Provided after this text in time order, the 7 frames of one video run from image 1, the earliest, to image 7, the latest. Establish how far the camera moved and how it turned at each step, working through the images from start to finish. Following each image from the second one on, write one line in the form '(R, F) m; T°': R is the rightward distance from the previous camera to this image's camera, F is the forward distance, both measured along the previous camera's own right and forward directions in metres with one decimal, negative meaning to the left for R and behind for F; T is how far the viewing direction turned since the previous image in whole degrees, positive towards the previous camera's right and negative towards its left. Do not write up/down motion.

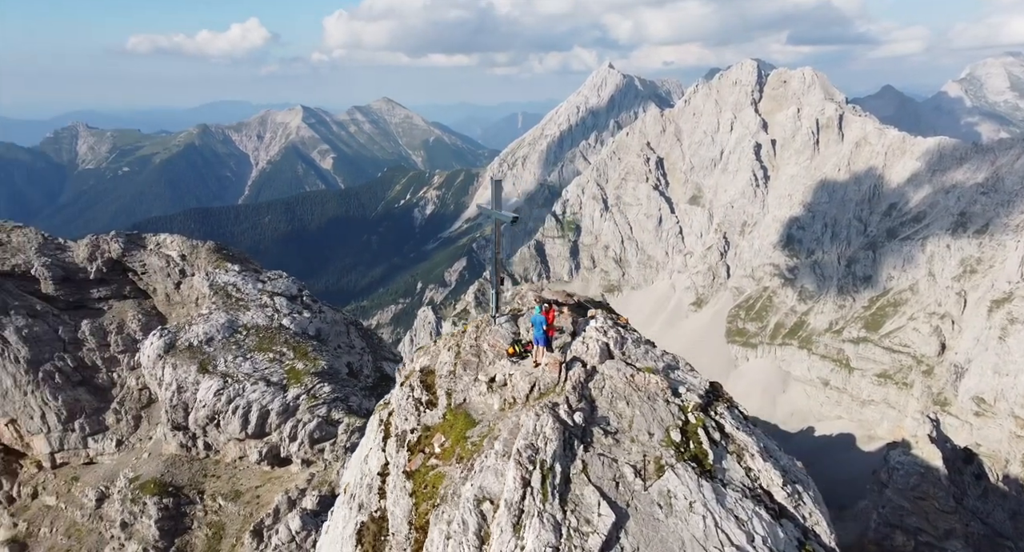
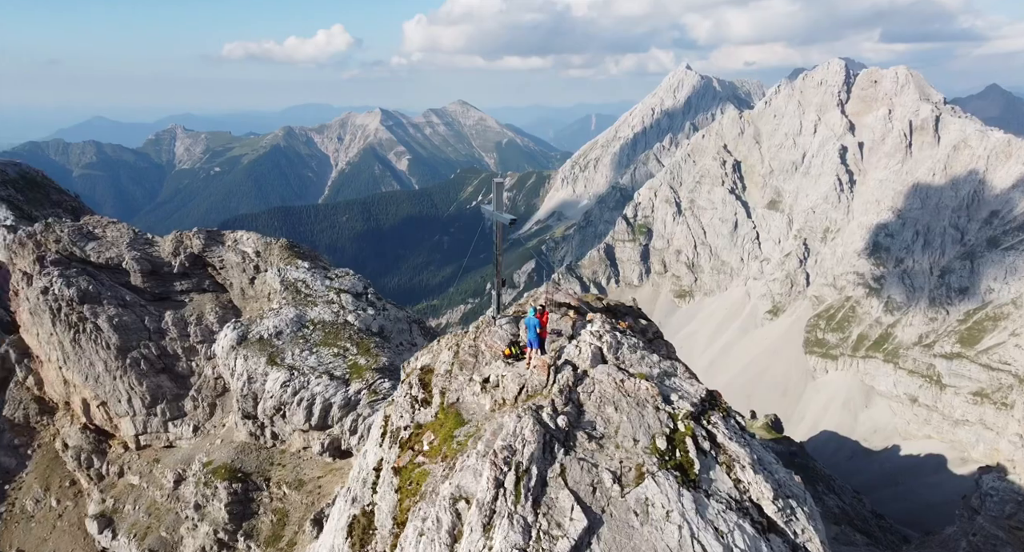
(+1.0, 0.0) m; -5°
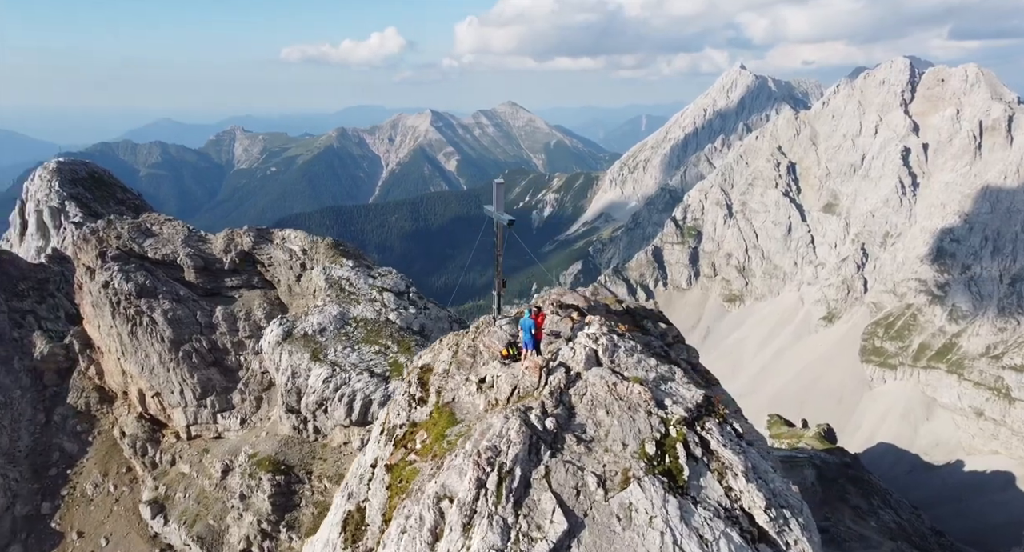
(+0.7, 0.0) m; -3°
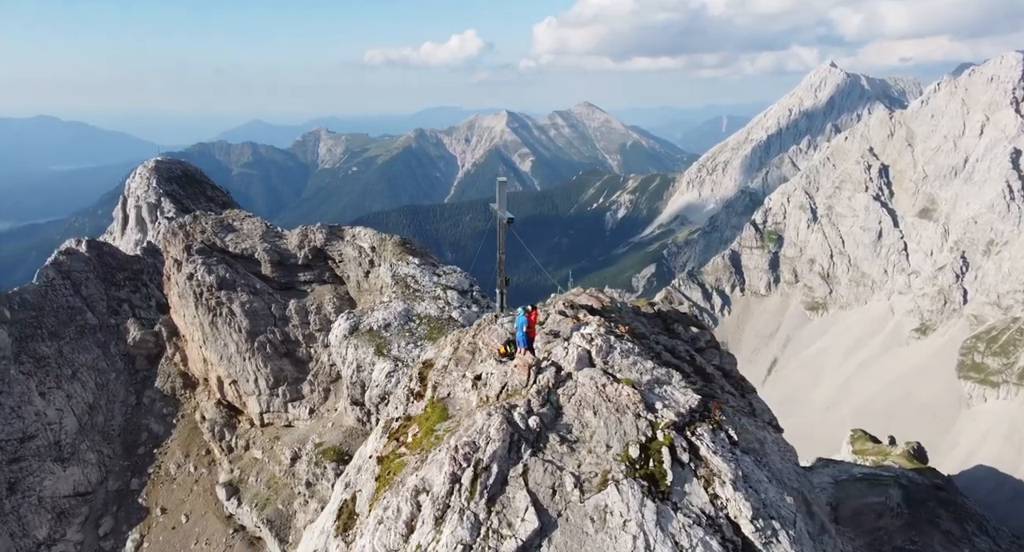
(+1.0, 0.0) m; -5°
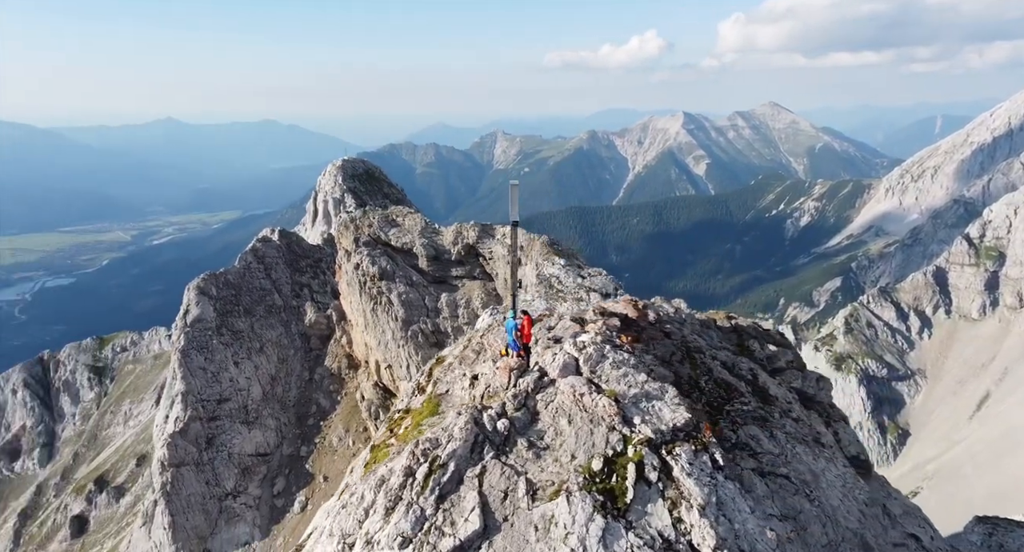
(+2.2, +0.1) m; -12°
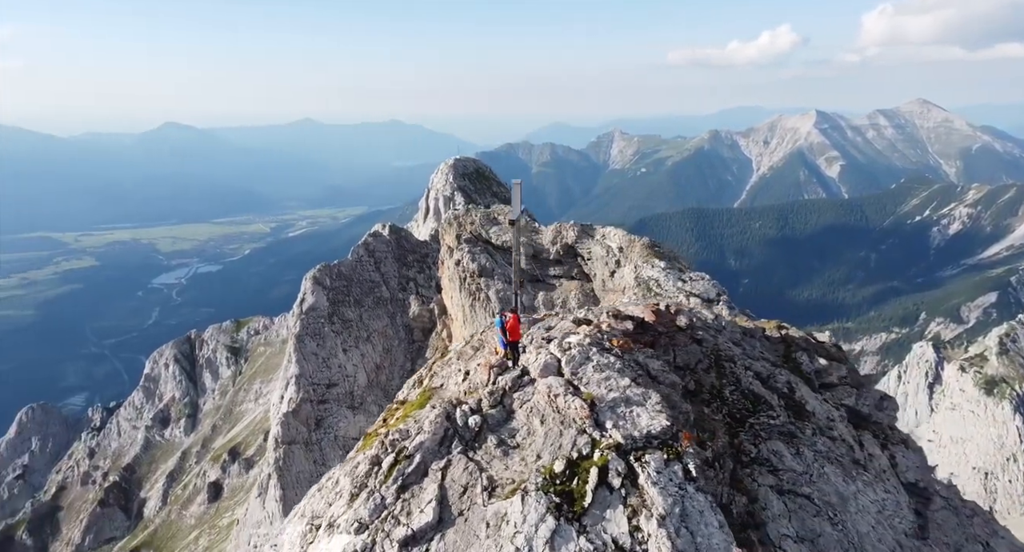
(+1.5, 0.0) m; -8°
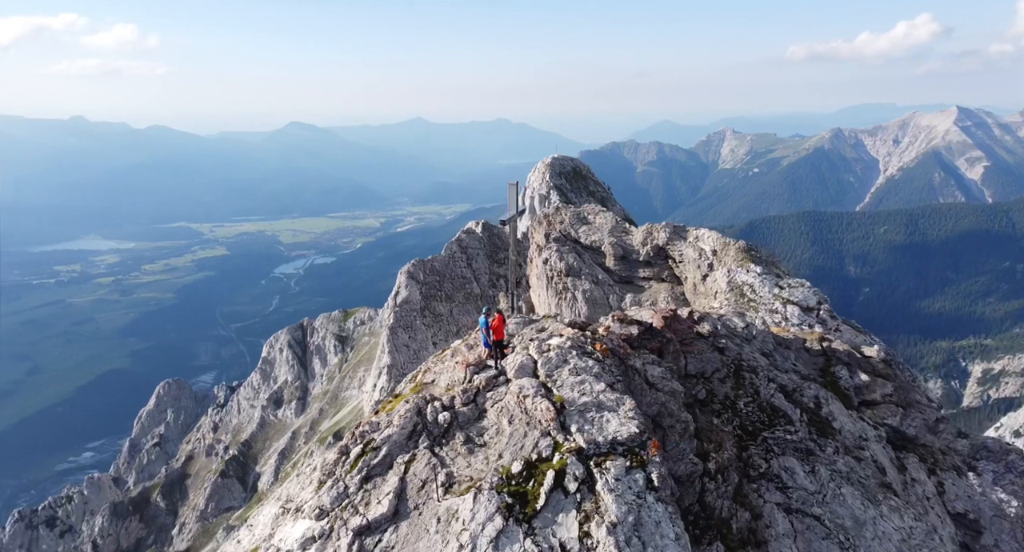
(+1.5, 0.0) m; -7°
